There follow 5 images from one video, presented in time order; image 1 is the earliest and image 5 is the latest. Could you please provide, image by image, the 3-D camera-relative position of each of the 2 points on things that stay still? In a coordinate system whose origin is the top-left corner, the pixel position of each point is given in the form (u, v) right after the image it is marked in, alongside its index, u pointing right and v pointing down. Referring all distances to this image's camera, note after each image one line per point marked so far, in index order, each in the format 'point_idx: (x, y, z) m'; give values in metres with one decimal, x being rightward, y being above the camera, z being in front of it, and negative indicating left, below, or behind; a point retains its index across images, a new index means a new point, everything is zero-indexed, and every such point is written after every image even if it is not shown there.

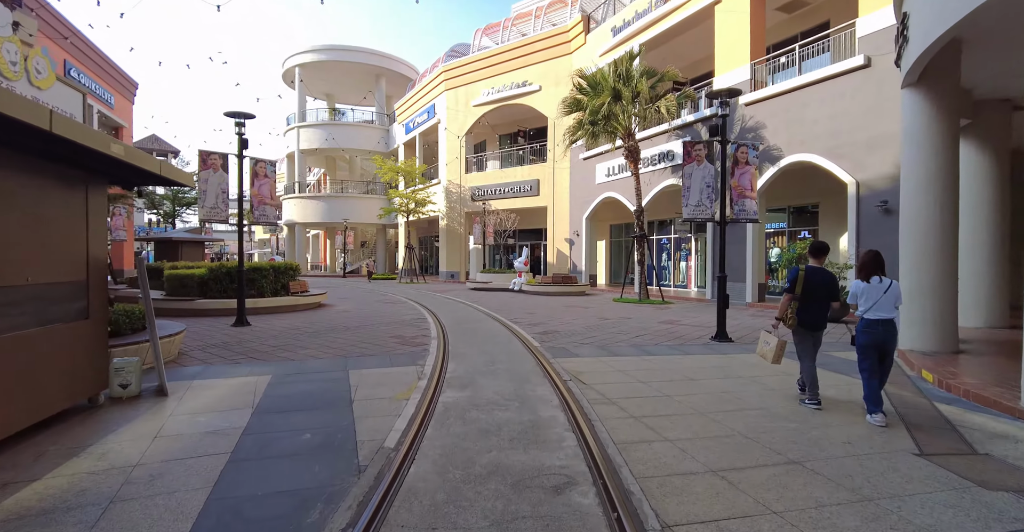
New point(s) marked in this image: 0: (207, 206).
0: (-6.4, +1.3, +10.1) m
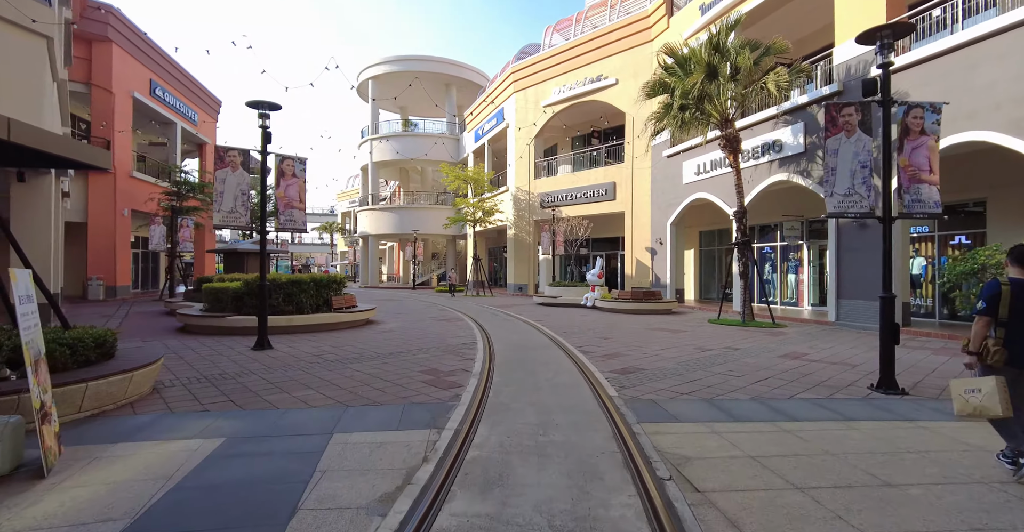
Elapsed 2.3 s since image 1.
0: (-5.3, +1.0, +8.8) m
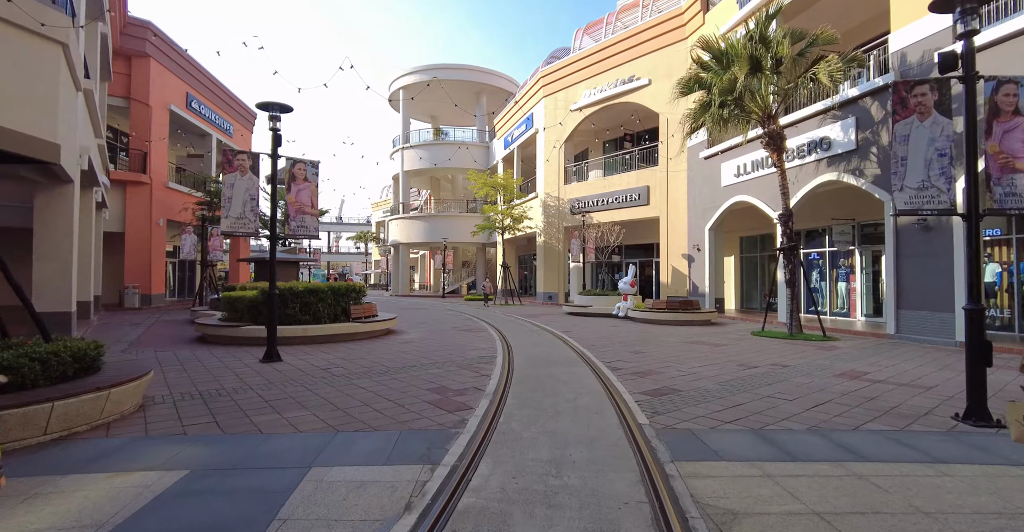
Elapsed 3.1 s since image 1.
0: (-4.9, +0.9, +8.4) m
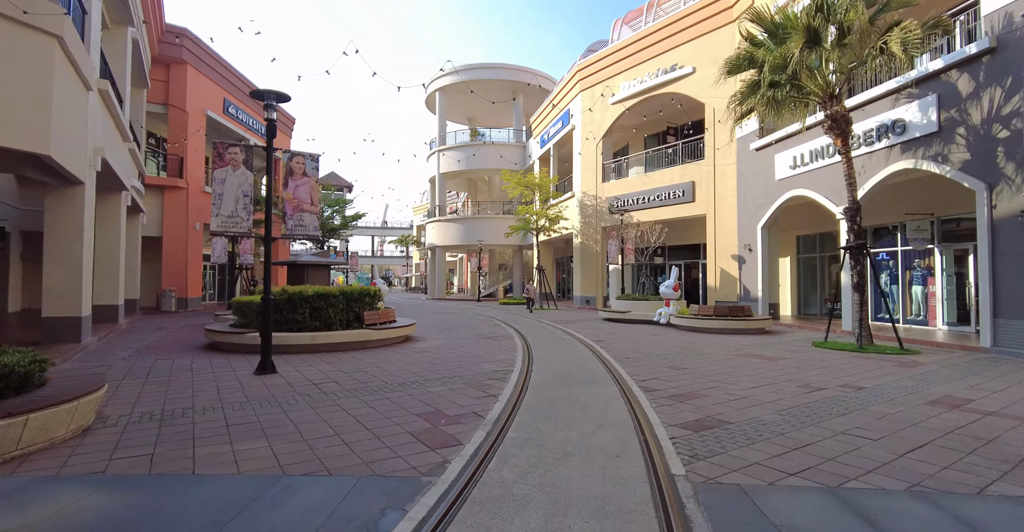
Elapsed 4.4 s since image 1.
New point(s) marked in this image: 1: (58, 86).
0: (-4.7, +0.9, +7.8) m
1: (-7.9, +3.2, +8.4) m
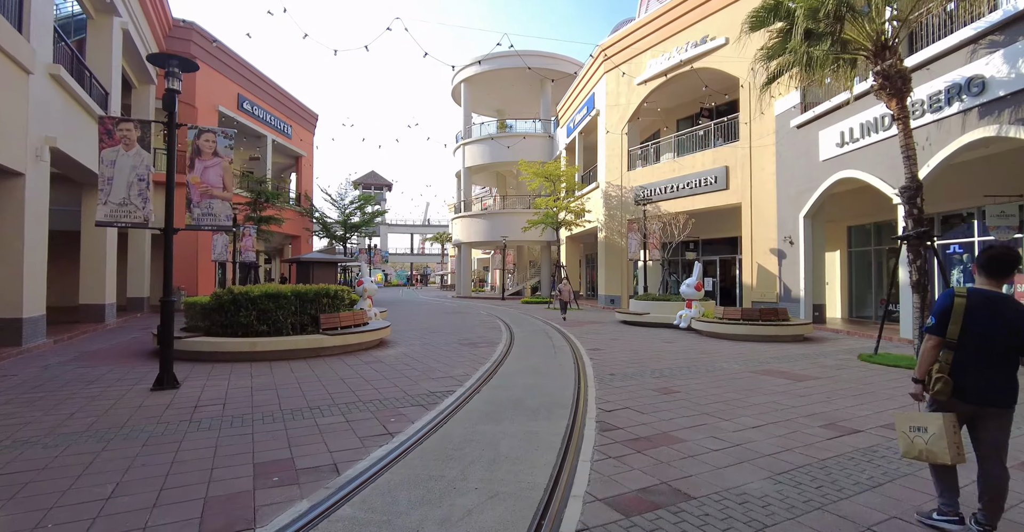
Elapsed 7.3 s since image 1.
0: (-5.5, +0.9, +6.6) m
1: (-8.7, +3.2, +7.6) m
